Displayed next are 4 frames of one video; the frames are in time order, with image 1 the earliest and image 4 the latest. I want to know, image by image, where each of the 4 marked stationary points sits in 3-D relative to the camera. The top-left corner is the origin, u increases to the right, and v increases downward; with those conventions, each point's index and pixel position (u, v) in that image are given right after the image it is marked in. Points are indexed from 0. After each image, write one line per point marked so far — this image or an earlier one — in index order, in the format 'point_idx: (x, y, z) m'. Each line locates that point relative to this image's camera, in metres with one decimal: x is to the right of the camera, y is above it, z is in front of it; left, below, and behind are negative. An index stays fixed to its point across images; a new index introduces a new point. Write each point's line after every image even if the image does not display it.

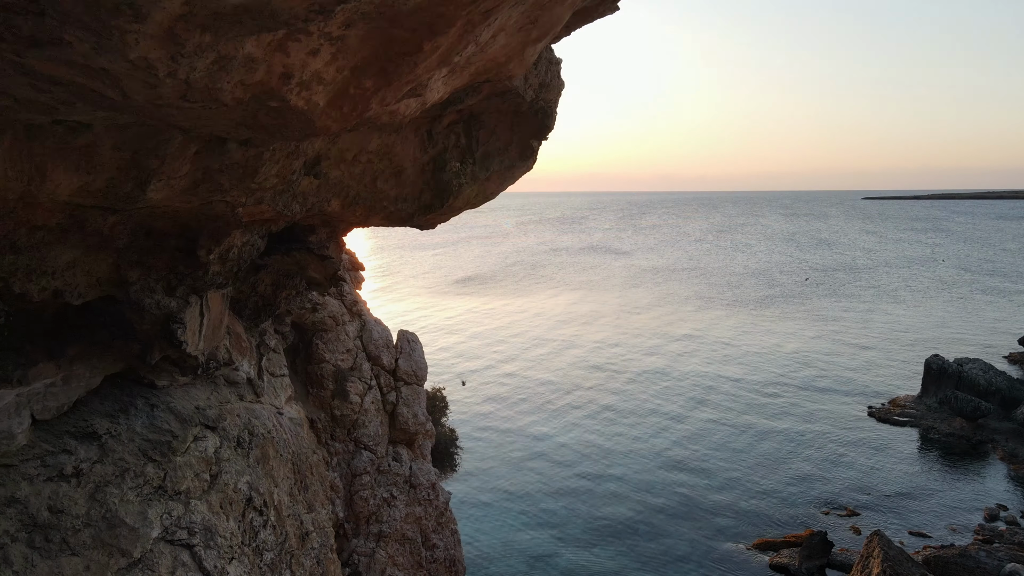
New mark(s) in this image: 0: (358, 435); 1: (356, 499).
0: (-4.0, -3.8, +14.0) m
1: (-3.9, -5.3, +13.6) m
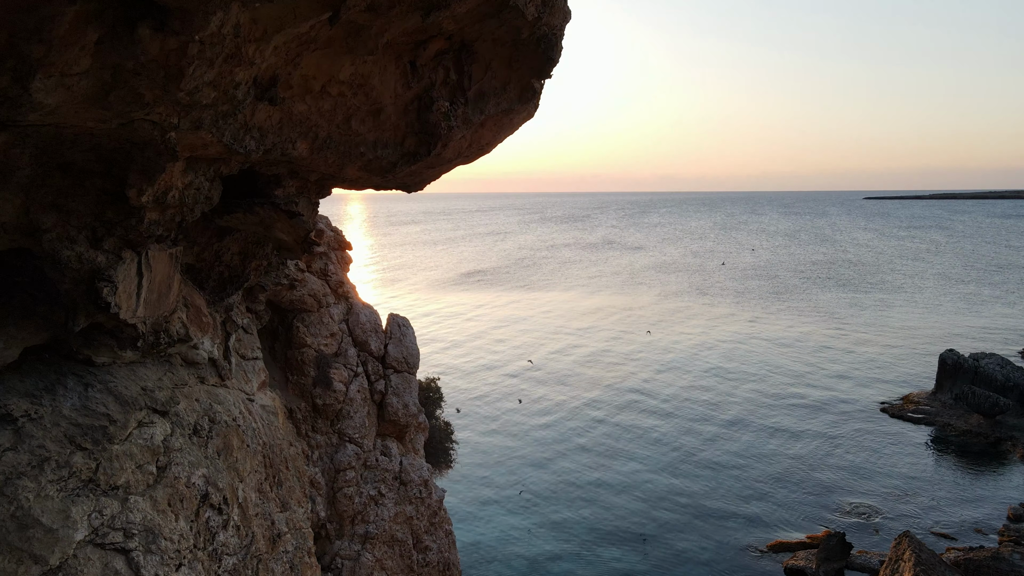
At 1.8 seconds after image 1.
0: (-4.0, -3.3, +12.7) m
1: (-3.9, -4.8, +12.4) m
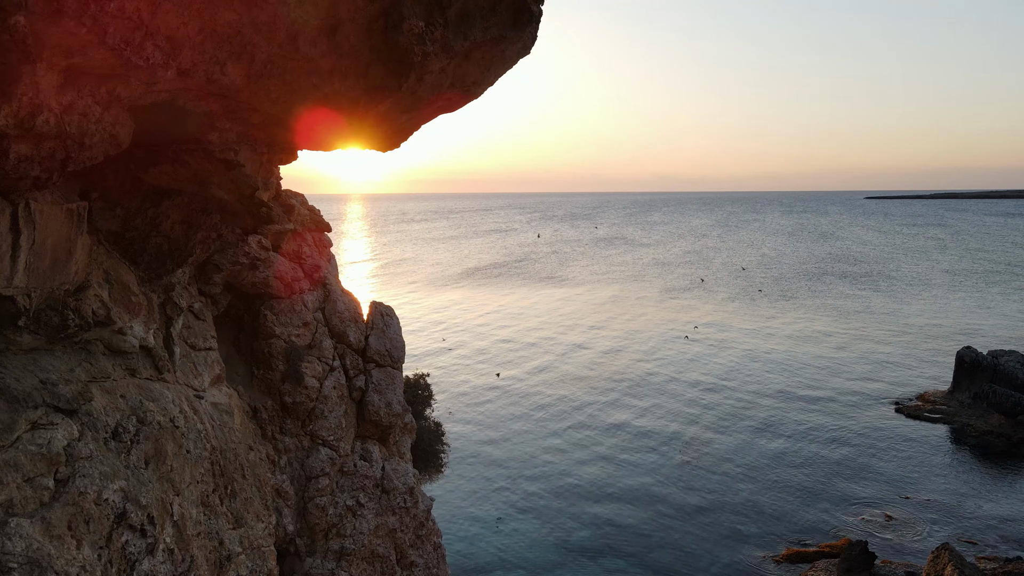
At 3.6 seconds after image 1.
0: (-4.1, -2.9, +11.2) m
1: (-4.0, -4.4, +10.8) m
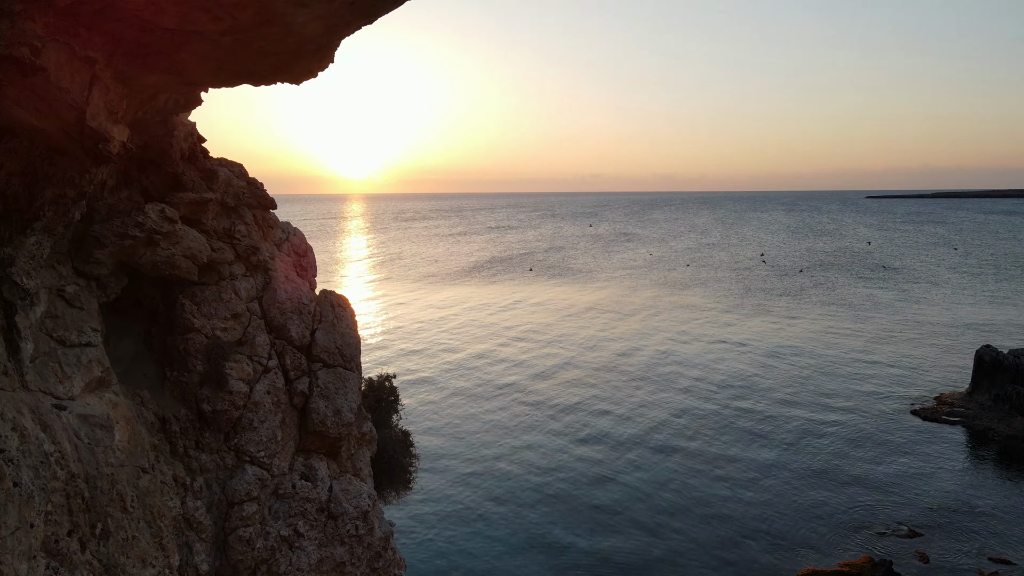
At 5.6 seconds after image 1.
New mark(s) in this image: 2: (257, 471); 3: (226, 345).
0: (-4.6, -2.6, +9.2) m
1: (-4.6, -4.1, +8.8) m
2: (-4.3, -3.1, +9.2) m
3: (-4.9, -1.0, +9.3) m
